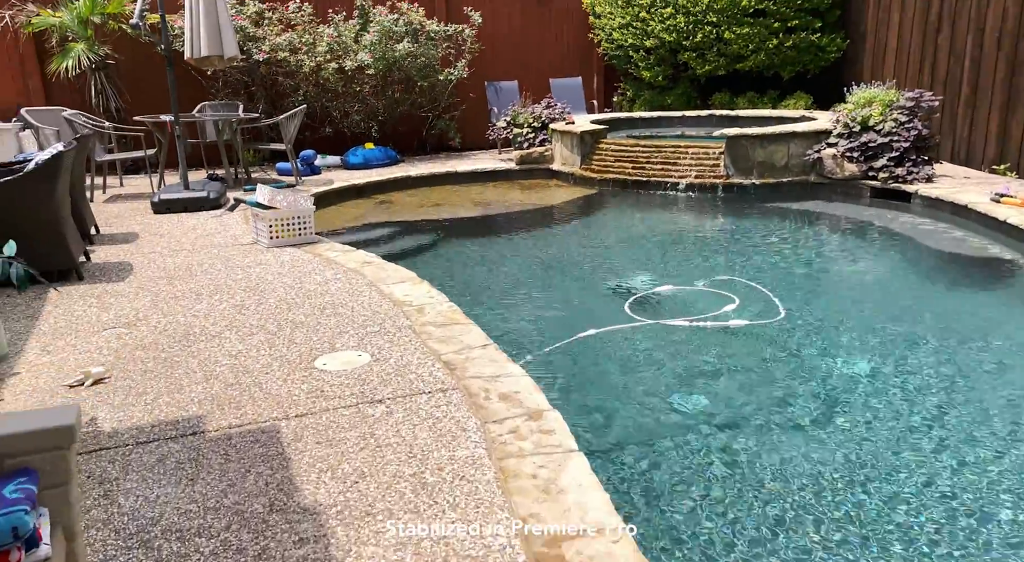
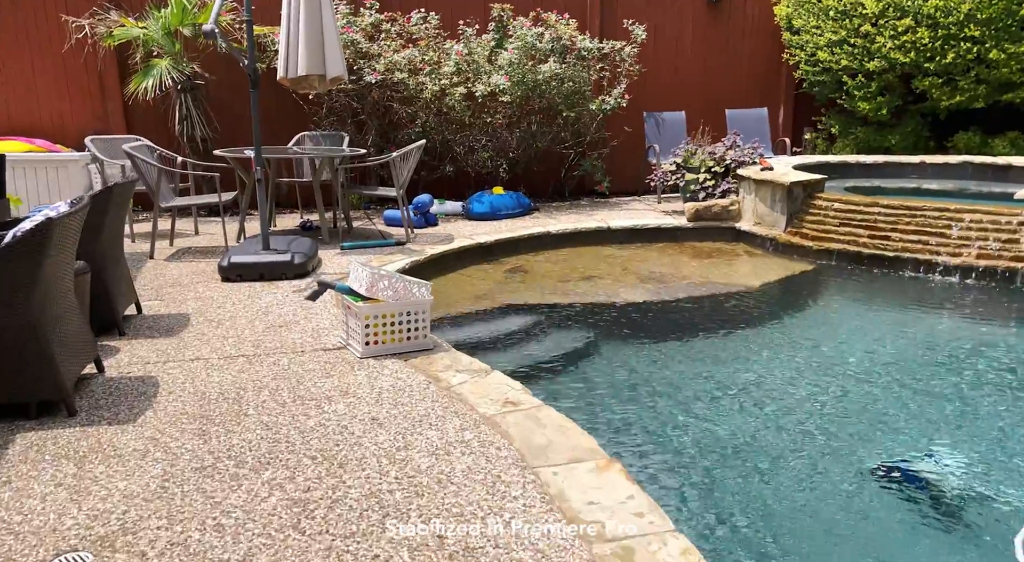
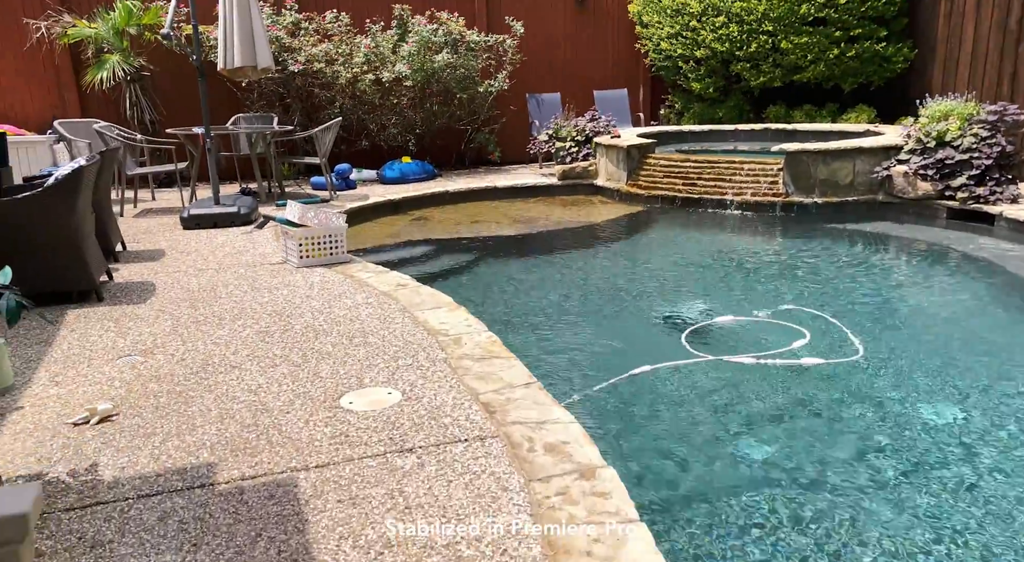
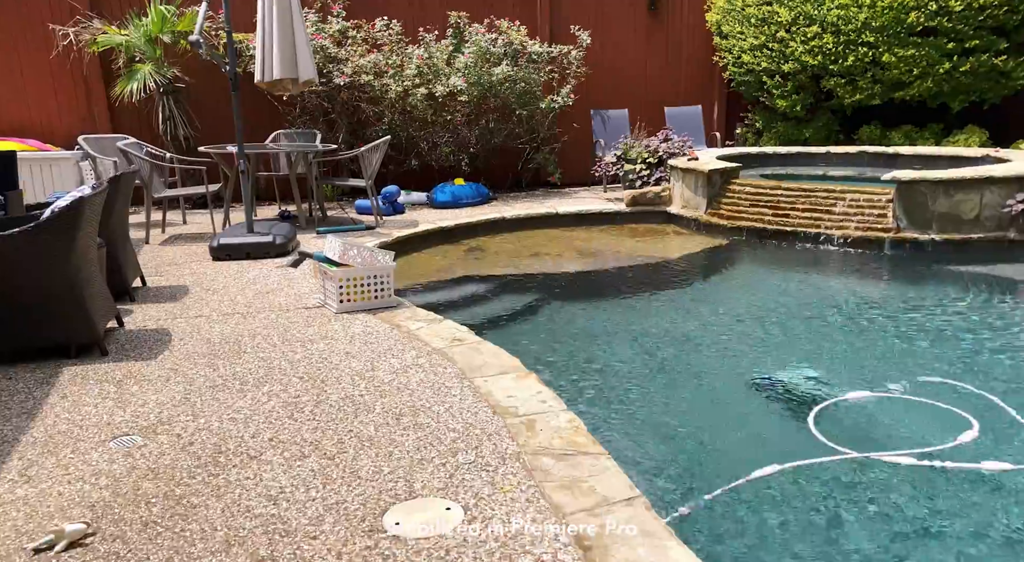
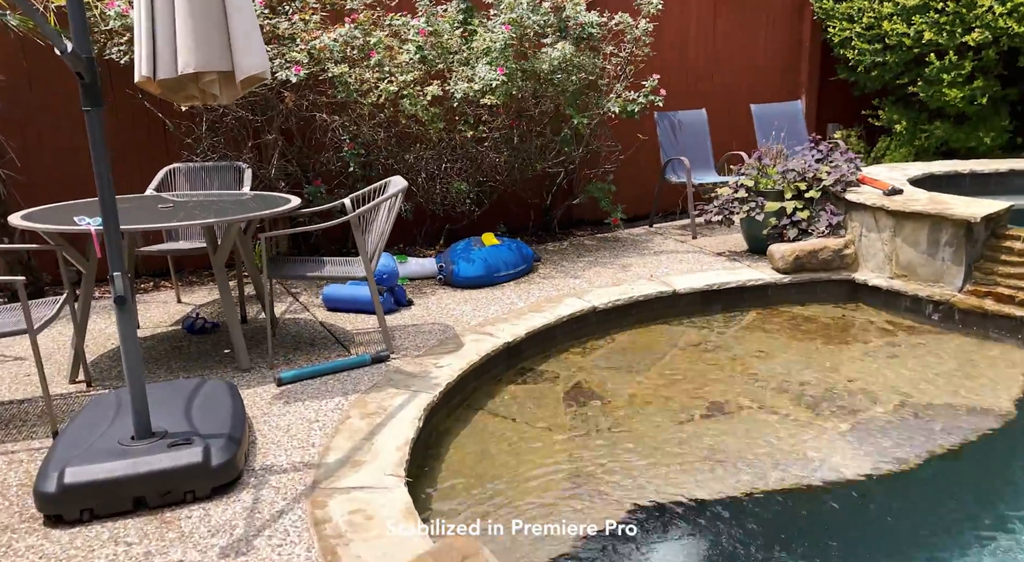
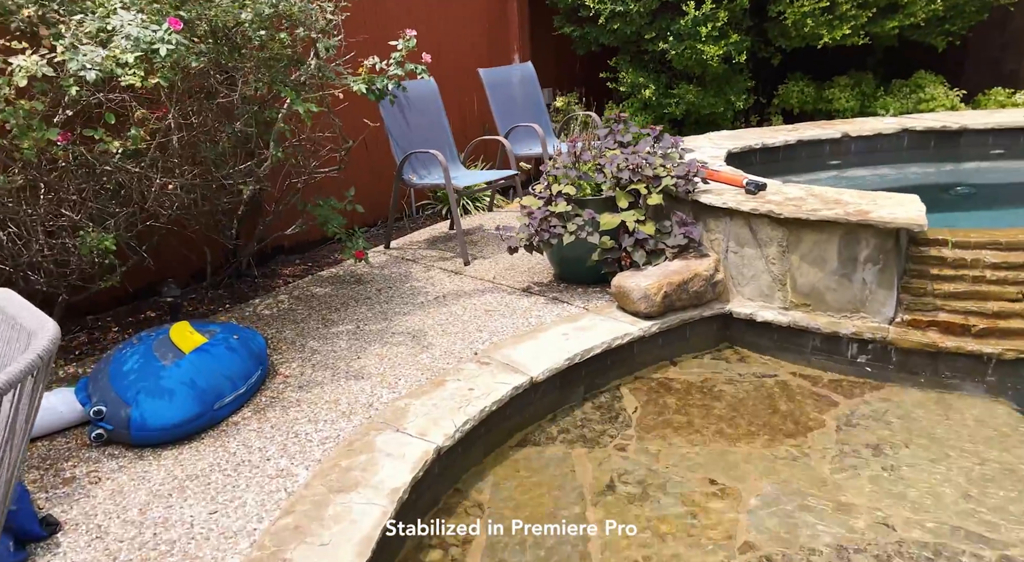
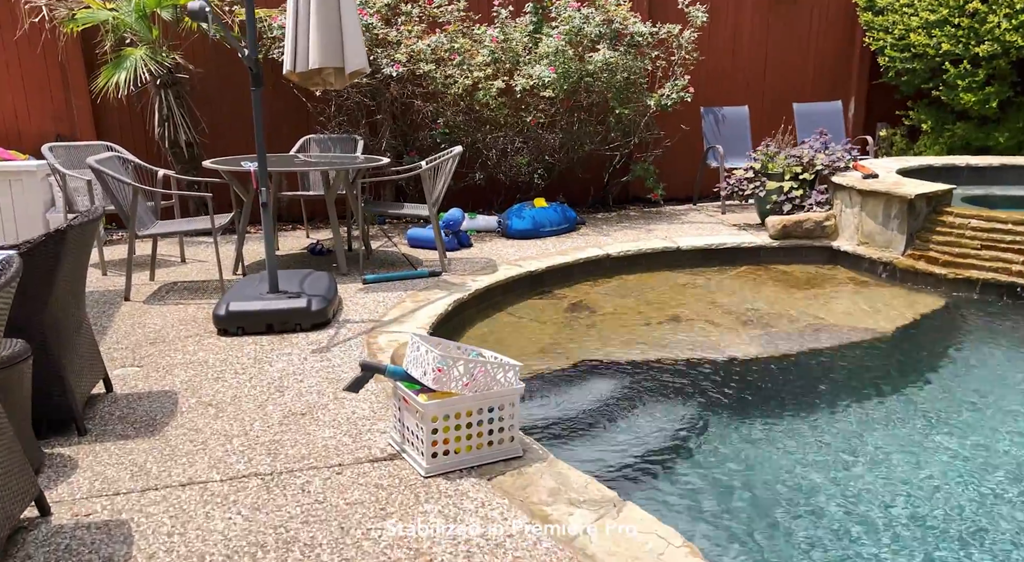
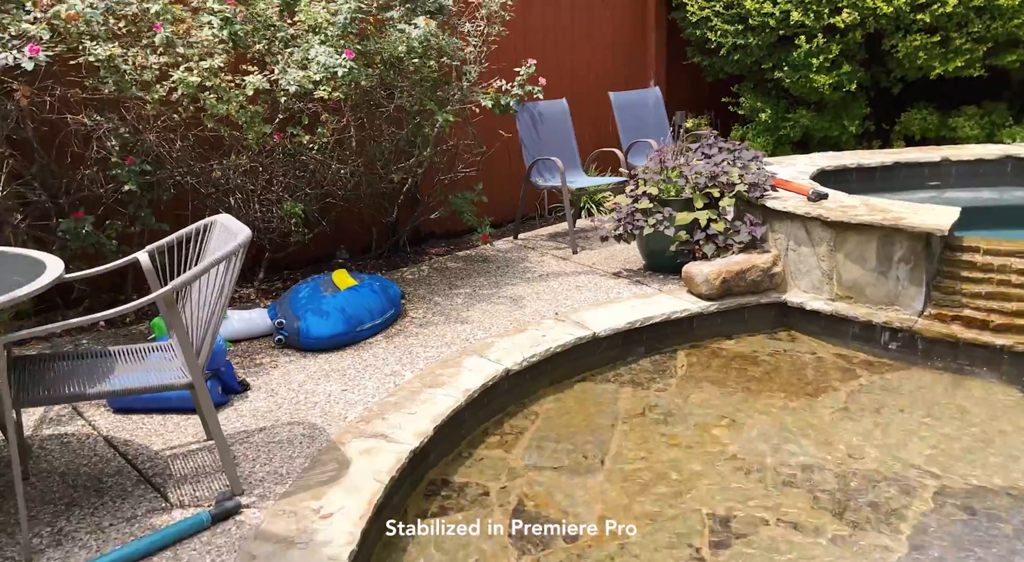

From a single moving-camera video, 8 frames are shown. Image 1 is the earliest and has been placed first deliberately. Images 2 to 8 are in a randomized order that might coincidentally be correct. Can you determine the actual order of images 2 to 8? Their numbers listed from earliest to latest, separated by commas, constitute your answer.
3, 4, 2, 7, 5, 8, 6
